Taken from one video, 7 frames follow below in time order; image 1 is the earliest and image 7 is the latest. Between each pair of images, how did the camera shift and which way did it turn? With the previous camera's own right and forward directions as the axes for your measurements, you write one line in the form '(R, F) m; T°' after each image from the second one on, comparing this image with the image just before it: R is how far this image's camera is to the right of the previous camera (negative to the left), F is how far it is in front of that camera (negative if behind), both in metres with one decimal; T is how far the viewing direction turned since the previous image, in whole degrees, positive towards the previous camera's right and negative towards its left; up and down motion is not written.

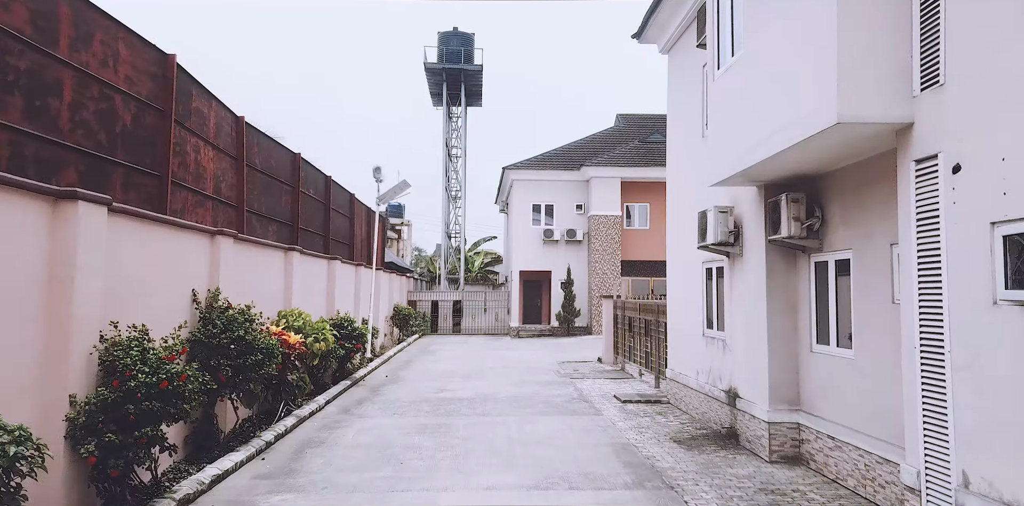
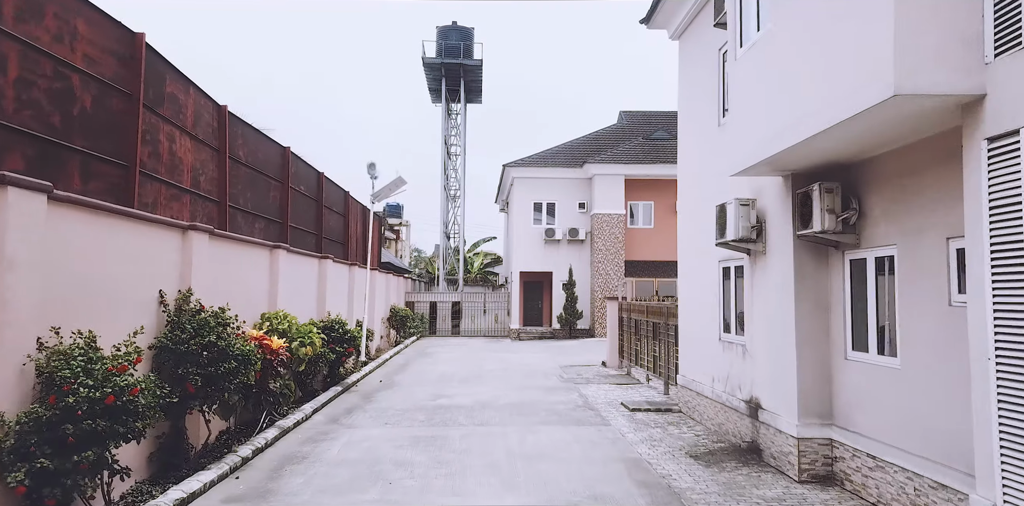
(0.0, +0.6) m; 0°
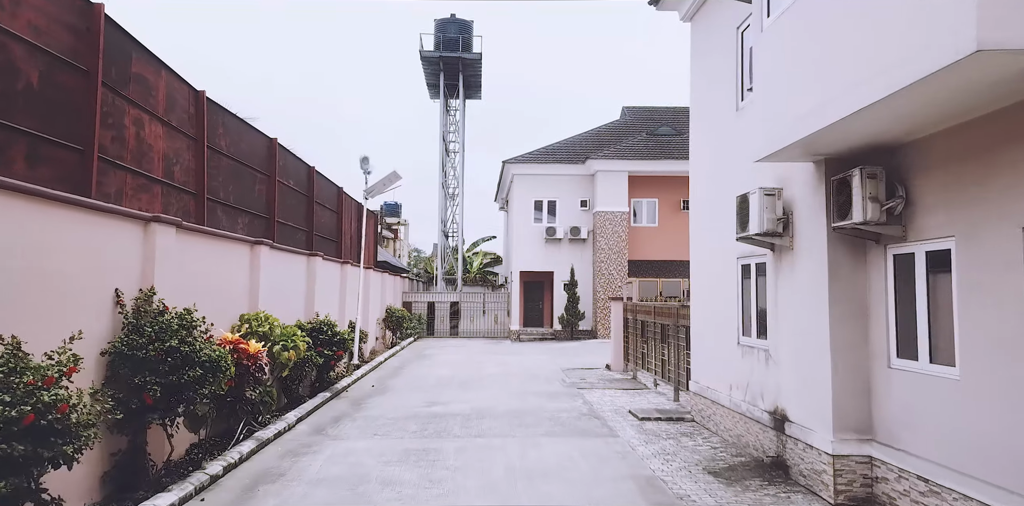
(0.0, +0.6) m; 0°
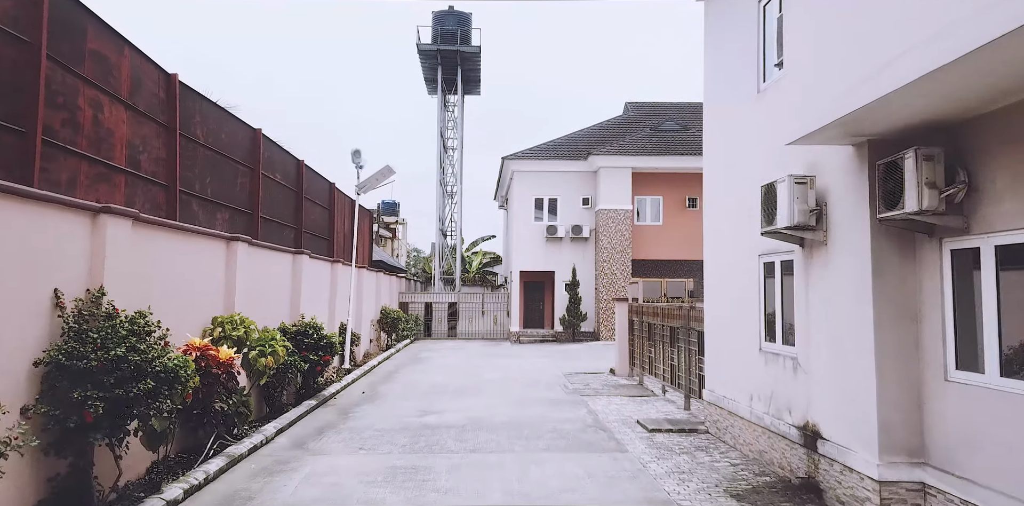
(0.0, +0.6) m; 0°
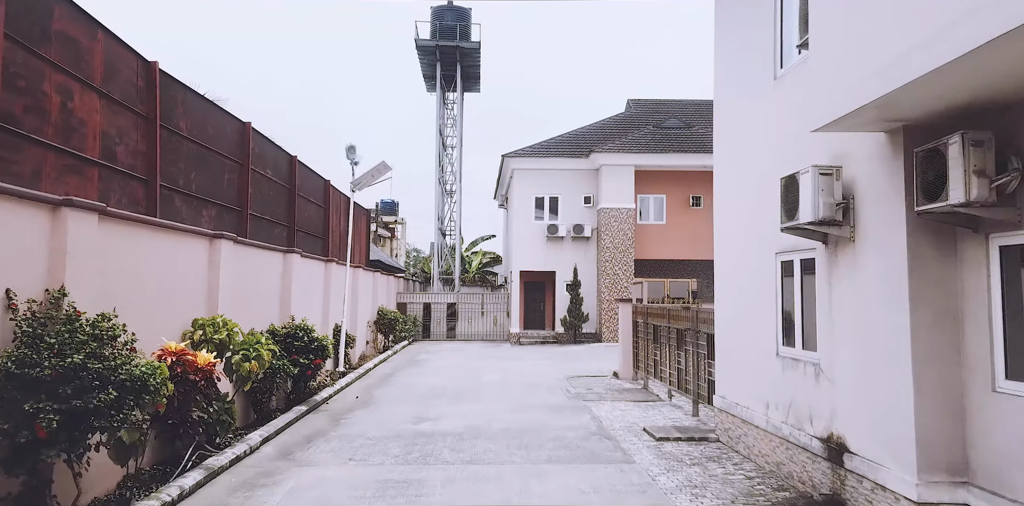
(0.0, +0.4) m; 0°
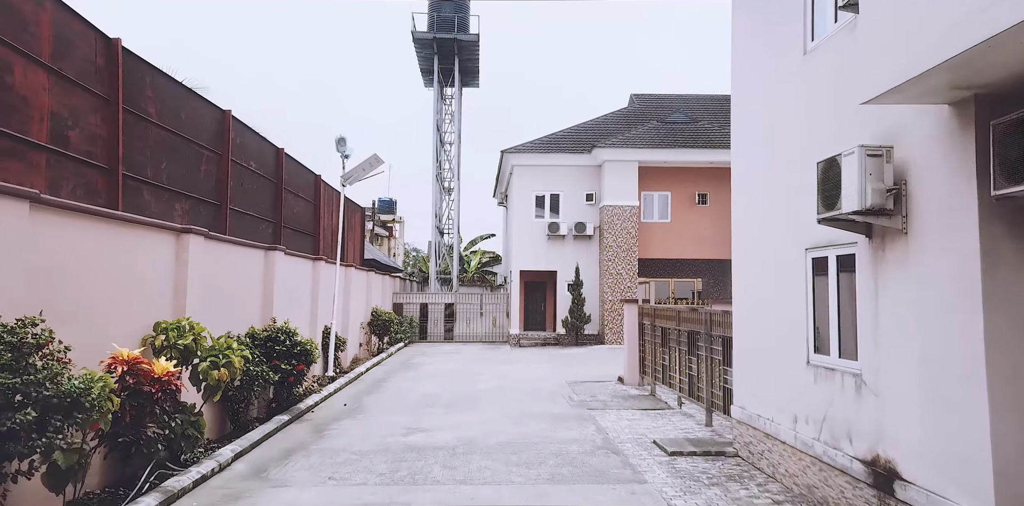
(0.0, +0.6) m; 0°
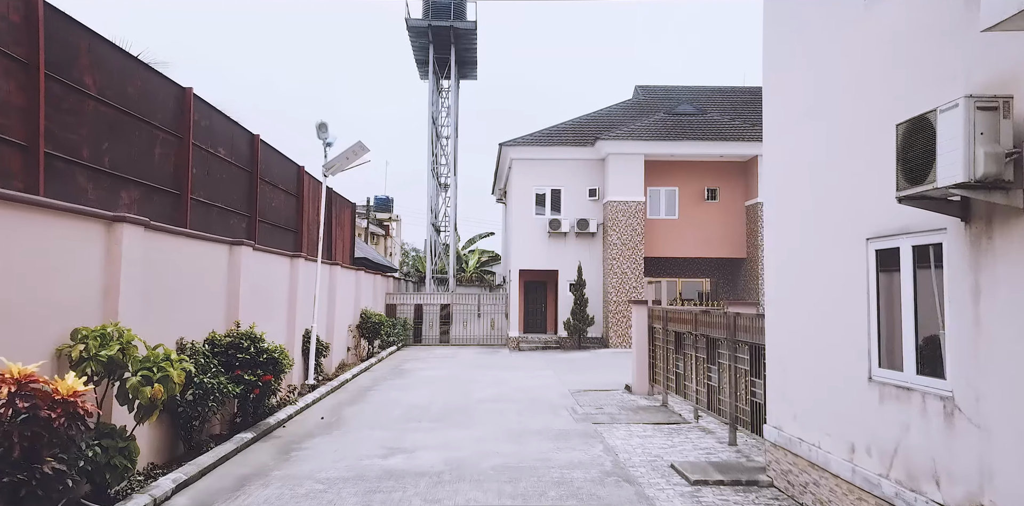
(+0.1, +0.9) m; 0°
